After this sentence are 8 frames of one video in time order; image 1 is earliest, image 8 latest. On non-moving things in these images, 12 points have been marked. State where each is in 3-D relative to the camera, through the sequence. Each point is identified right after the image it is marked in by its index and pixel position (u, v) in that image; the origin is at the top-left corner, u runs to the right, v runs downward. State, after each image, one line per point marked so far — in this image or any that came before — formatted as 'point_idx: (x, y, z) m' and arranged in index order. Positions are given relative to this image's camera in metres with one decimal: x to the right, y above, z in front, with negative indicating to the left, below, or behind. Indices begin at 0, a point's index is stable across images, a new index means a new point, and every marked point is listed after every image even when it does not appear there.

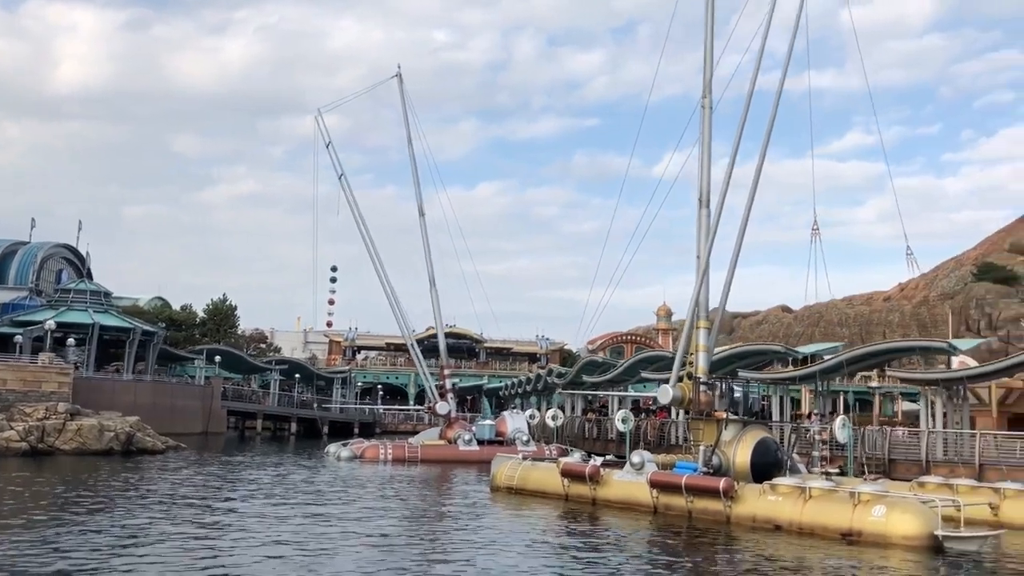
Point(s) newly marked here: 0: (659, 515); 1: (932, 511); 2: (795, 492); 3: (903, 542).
0: (+2.9, -4.4, +18.4) m
1: (+6.8, -3.6, +15.2) m
2: (+5.0, -3.6, +16.6) m
3: (+6.1, -4.0, +14.8) m
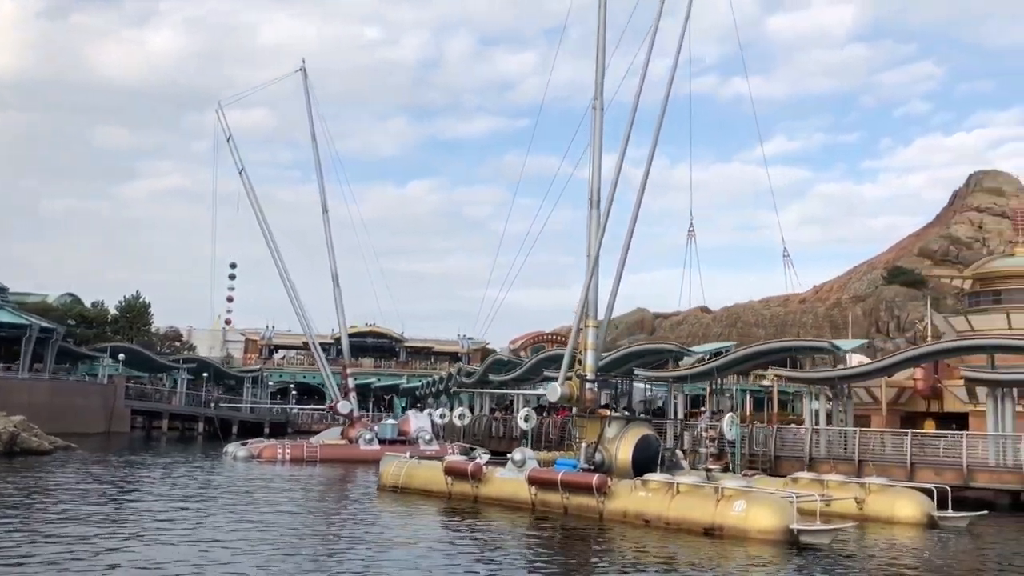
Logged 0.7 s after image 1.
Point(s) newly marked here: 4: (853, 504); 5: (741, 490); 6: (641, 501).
0: (+0.5, -4.4, +18.6) m
1: (+4.6, -3.6, +15.6) m
2: (+2.7, -3.5, +16.8) m
3: (+4.0, -4.0, +15.2) m
4: (+7.0, -4.5, +19.5) m
5: (+3.9, -3.4, +16.0) m
6: (+2.3, -3.8, +17.0) m
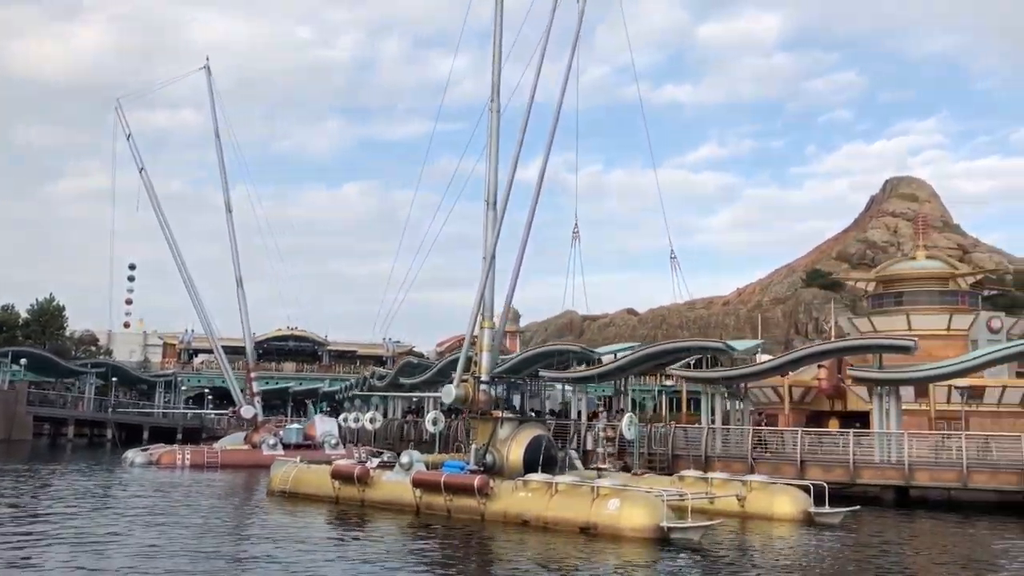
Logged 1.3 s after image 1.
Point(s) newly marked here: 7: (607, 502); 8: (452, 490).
0: (-1.8, -4.4, +18.5) m
1: (+2.5, -3.6, +15.8) m
2: (+0.6, -3.6, +16.9) m
3: (+1.9, -4.0, +15.3) m
4: (+4.7, -4.5, +19.9) m
5: (+1.8, -3.4, +16.1) m
6: (+0.2, -3.8, +17.0) m
7: (+1.6, -3.6, +15.8) m
8: (-1.1, -3.9, +18.0) m
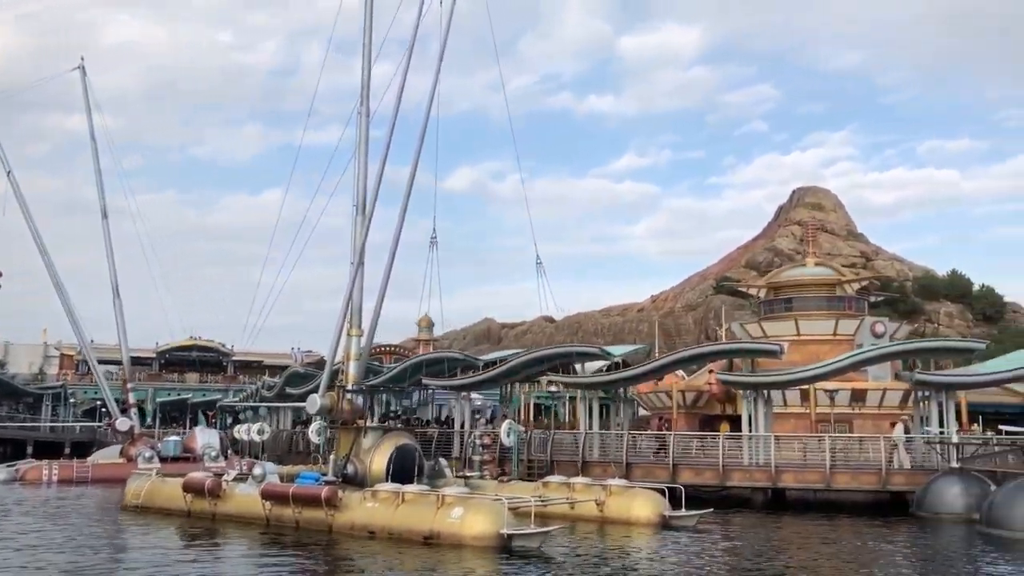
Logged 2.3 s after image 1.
0: (-4.6, -4.5, +17.9) m
1: (-0.1, -3.7, +15.7) m
2: (-2.1, -3.7, +16.6) m
3: (-0.6, -4.1, +15.1) m
4: (+1.7, -4.6, +19.9) m
5: (-0.9, -3.5, +15.9) m
6: (-2.5, -3.9, +16.6) m
7: (-1.0, -3.7, +15.6) m
8: (-3.9, -4.0, +17.5) m
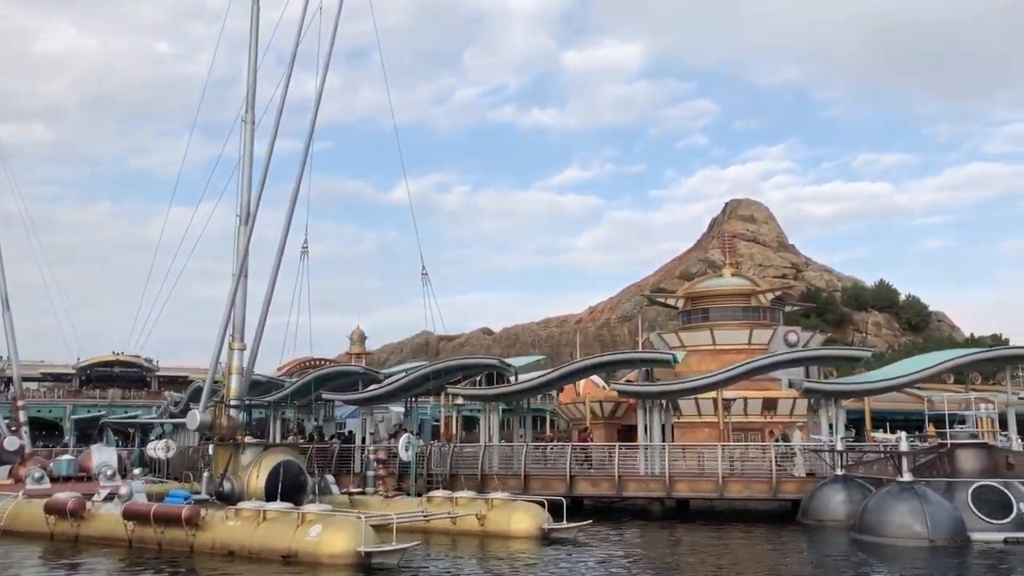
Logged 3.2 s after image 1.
0: (-6.9, -4.8, +17.3) m
1: (-2.3, -3.9, +15.3) m
2: (-4.4, -3.9, +16.1) m
3: (-2.8, -4.2, +14.7) m
4: (-0.8, -4.8, +19.6) m
5: (-3.1, -3.7, +15.5) m
6: (-4.8, -4.1, +16.1) m
7: (-3.2, -3.9, +15.2) m
8: (-6.2, -4.2, +16.9) m
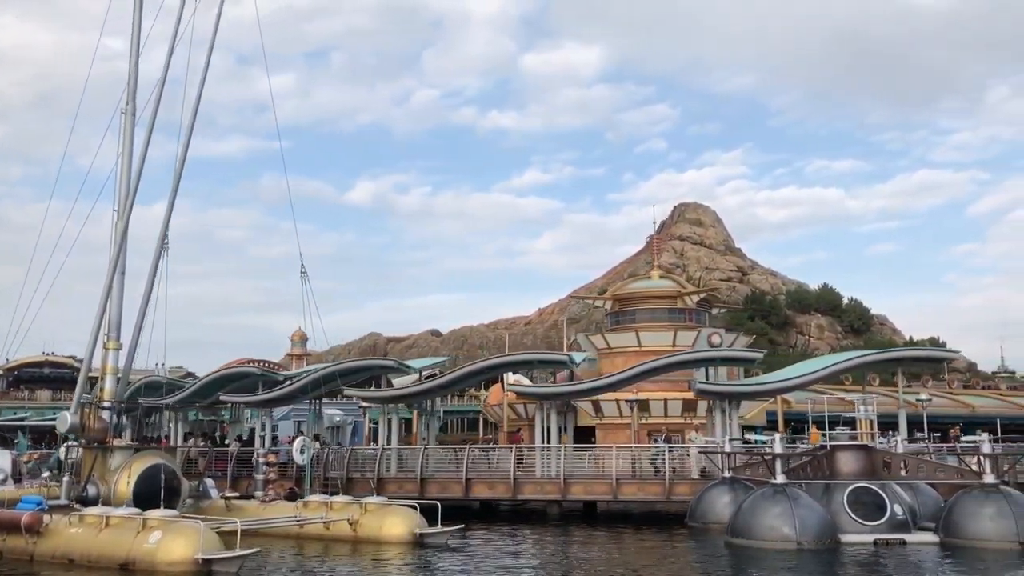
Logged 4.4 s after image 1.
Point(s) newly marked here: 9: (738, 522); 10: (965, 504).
0: (-9.3, -4.7, +16.4) m
1: (-4.6, -3.8, +14.7) m
2: (-6.7, -3.8, +15.4) m
3: (-5.1, -4.2, +14.1) m
4: (-3.3, -4.8, +19.0) m
5: (-5.4, -3.6, +14.8) m
6: (-7.2, -4.1, +15.4) m
7: (-5.6, -3.8, +14.5) m
8: (-8.6, -4.1, +16.1) m
9: (+4.3, -4.5, +18.0) m
10: (+8.4, -4.0, +17.7) m
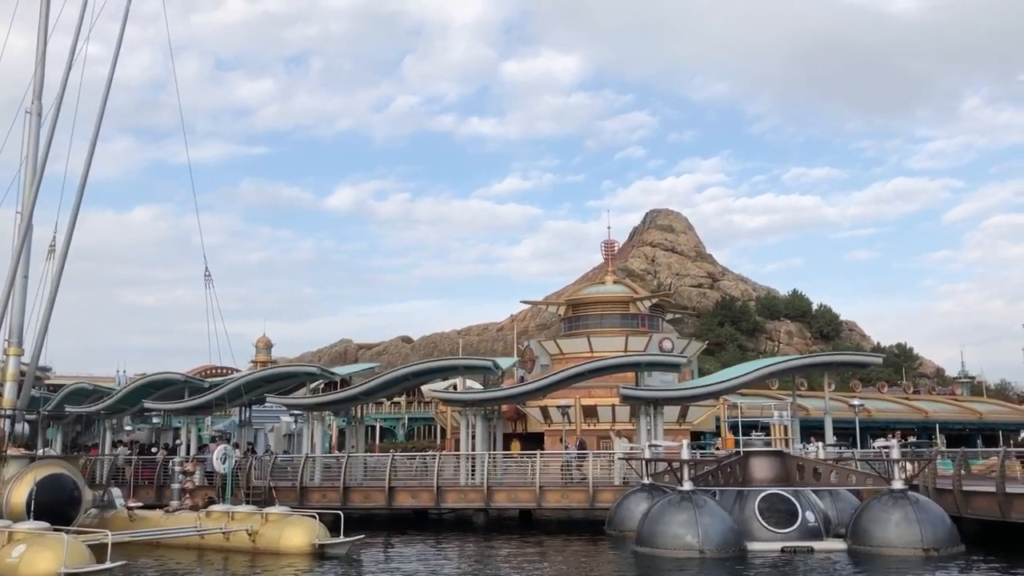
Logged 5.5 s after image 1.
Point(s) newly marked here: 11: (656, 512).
0: (-11.1, -4.7, +15.7) m
1: (-6.4, -3.9, +14.1) m
2: (-8.5, -3.8, +14.7) m
3: (-6.8, -4.2, +13.5) m
4: (-5.1, -4.8, +18.5) m
5: (-7.2, -3.7, +14.2) m
6: (-8.9, -4.1, +14.7) m
7: (-7.3, -3.8, +13.9) m
8: (-10.4, -4.2, +15.4) m
9: (+2.5, -4.5, +17.6) m
10: (+6.6, -4.1, +17.4) m
11: (+2.7, -4.2, +17.6) m
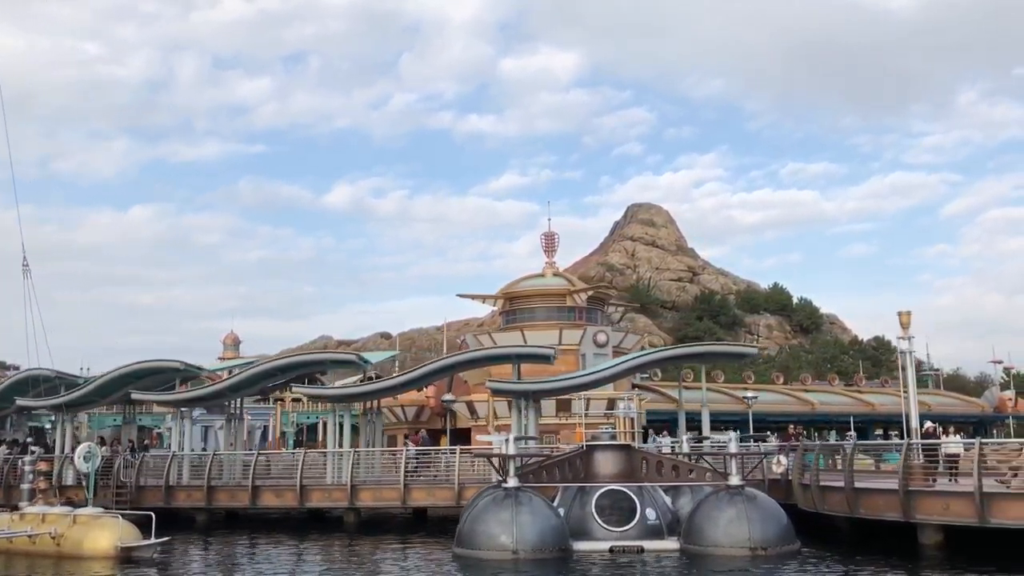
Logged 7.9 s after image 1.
0: (-14.4, -4.6, +14.6) m
1: (-9.6, -3.7, +13.0) m
2: (-11.7, -3.7, +13.7) m
3: (-10.0, -4.0, +12.4) m
4: (-8.4, -4.6, +17.4) m
5: (-10.4, -3.5, +13.2) m
6: (-12.1, -3.9, +13.6) m
7: (-10.5, -3.7, +12.8) m
8: (-13.6, -4.0, +14.3) m
9: (-0.8, -4.3, +16.6) m
10: (+3.4, -3.8, +16.4) m
11: (-0.6, -3.9, +16.6) m
